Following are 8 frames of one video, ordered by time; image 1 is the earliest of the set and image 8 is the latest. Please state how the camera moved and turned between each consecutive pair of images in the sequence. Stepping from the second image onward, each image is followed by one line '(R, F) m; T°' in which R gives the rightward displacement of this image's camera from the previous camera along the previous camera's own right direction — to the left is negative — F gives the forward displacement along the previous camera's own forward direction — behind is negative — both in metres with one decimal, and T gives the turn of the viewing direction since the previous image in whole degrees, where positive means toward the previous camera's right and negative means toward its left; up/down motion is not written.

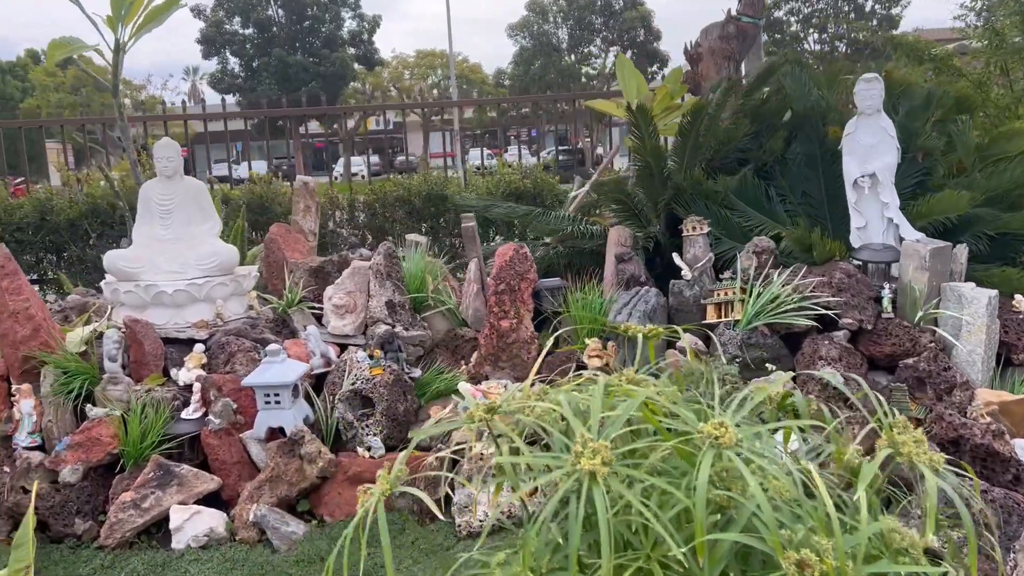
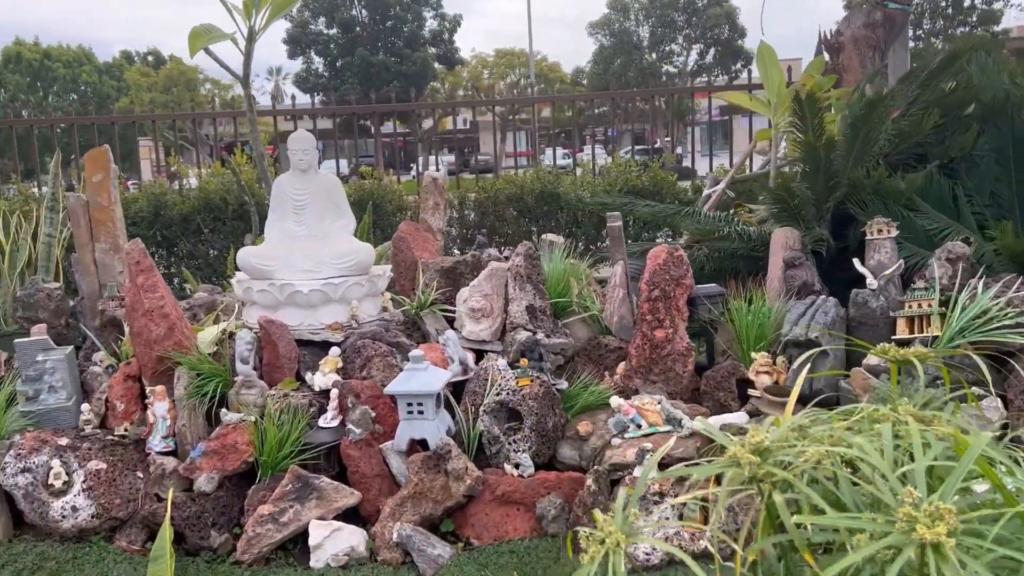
(-0.4, +0.3) m; -5°
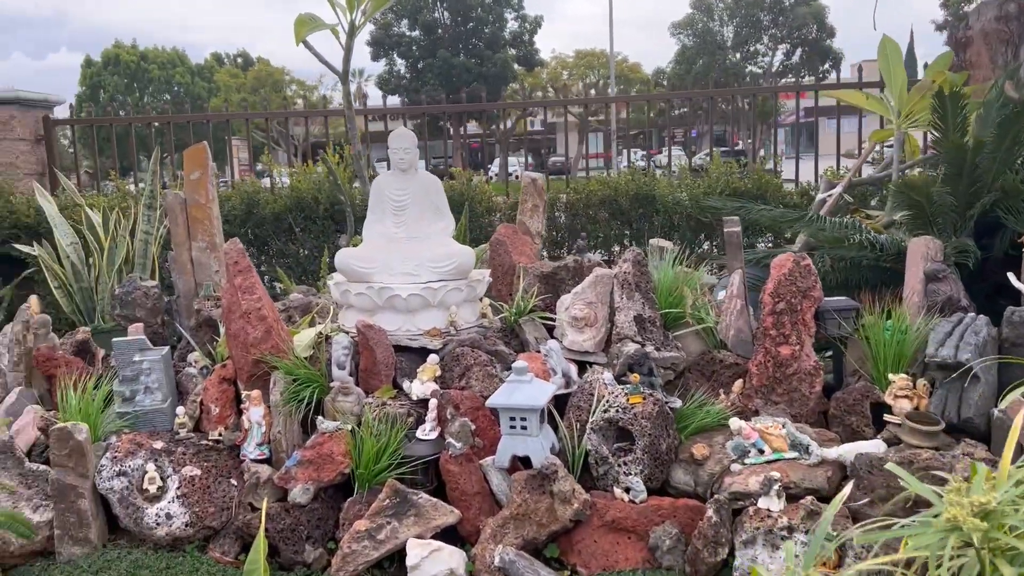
(-0.2, +0.2) m; -5°
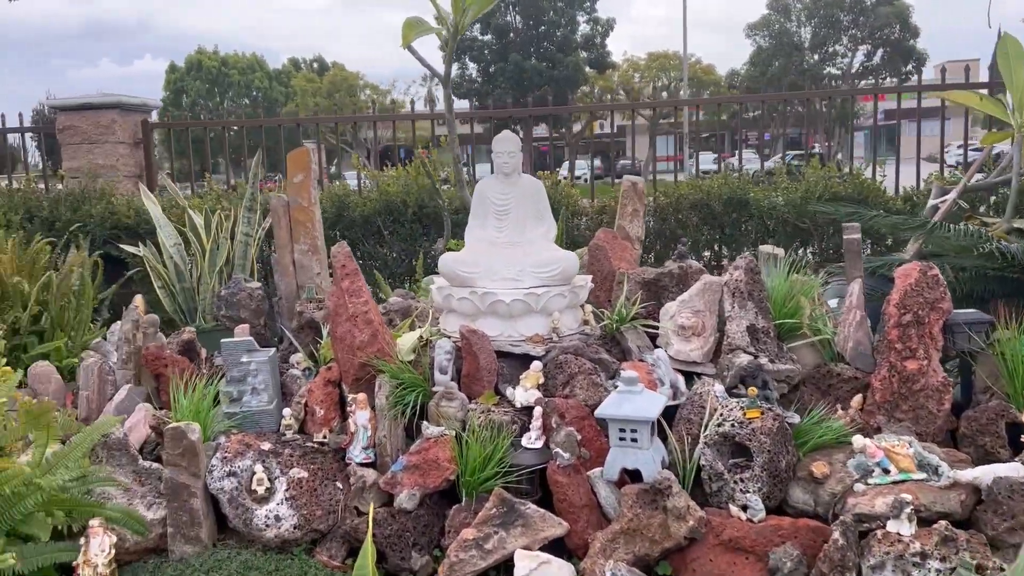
(-0.2, +0.1) m; -4°
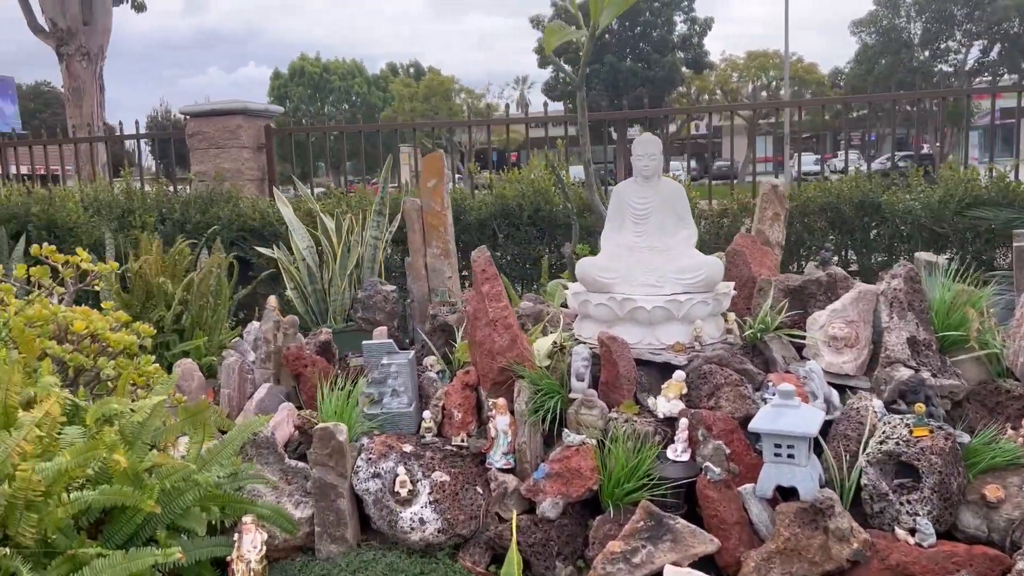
(-0.2, 0.0) m; -6°
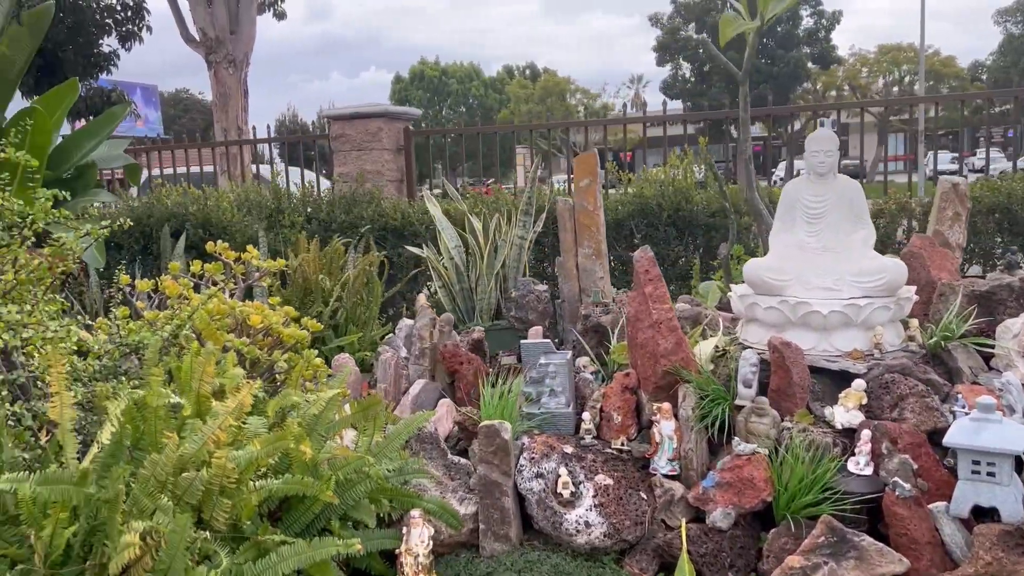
(-0.2, 0.0) m; -8°
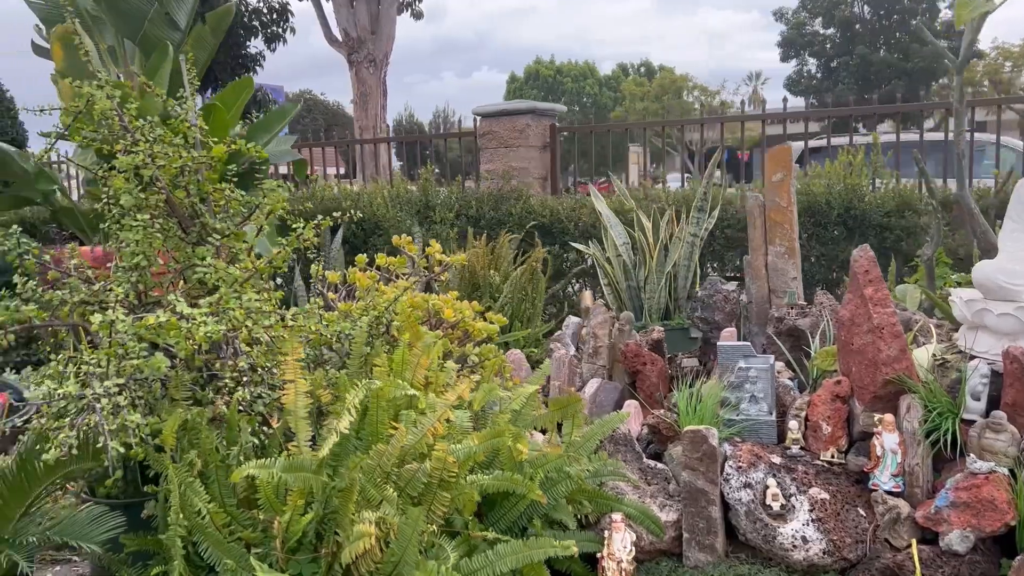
(-0.4, +0.1) m; -7°
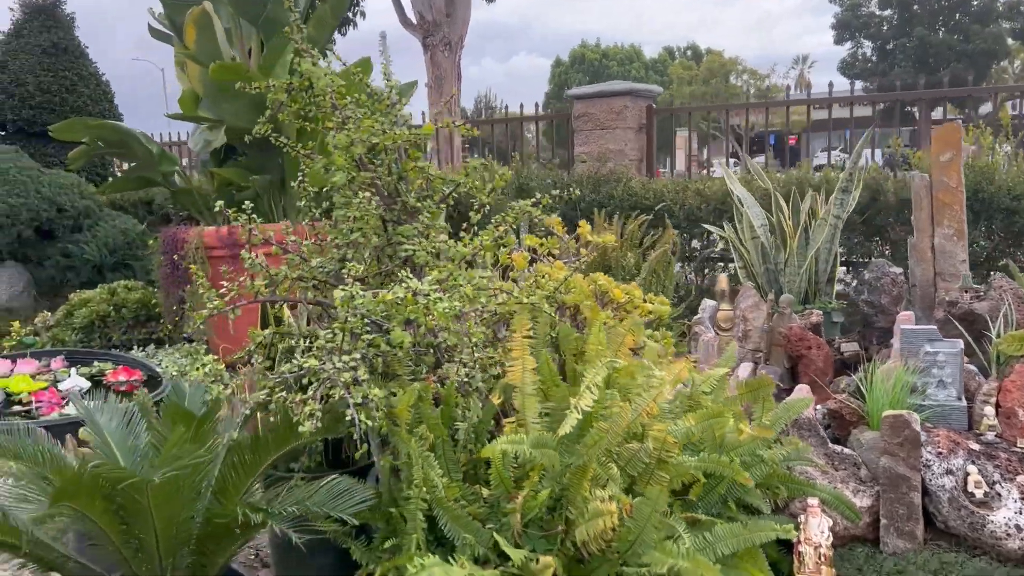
(-0.6, 0.0) m; -3°
